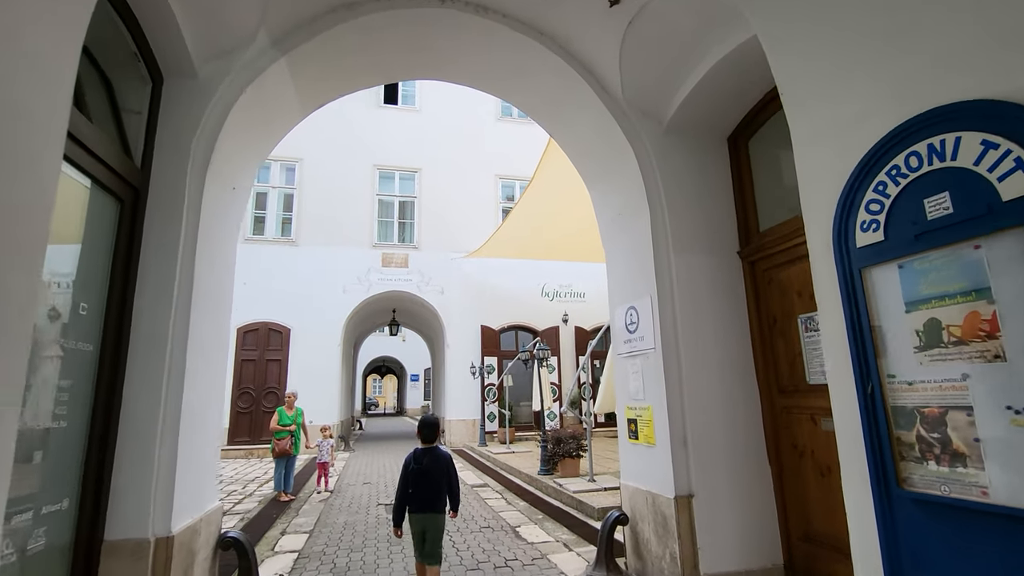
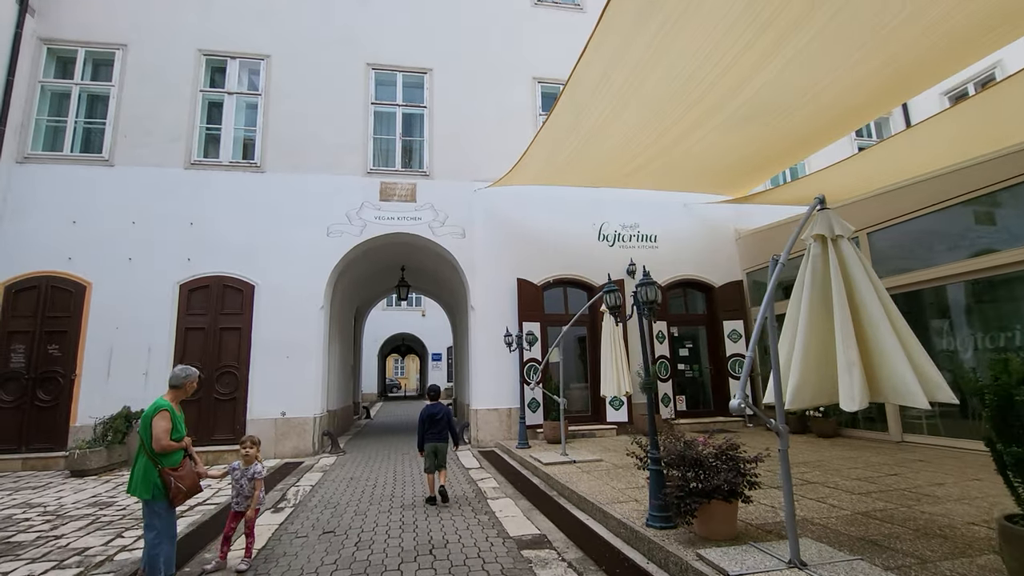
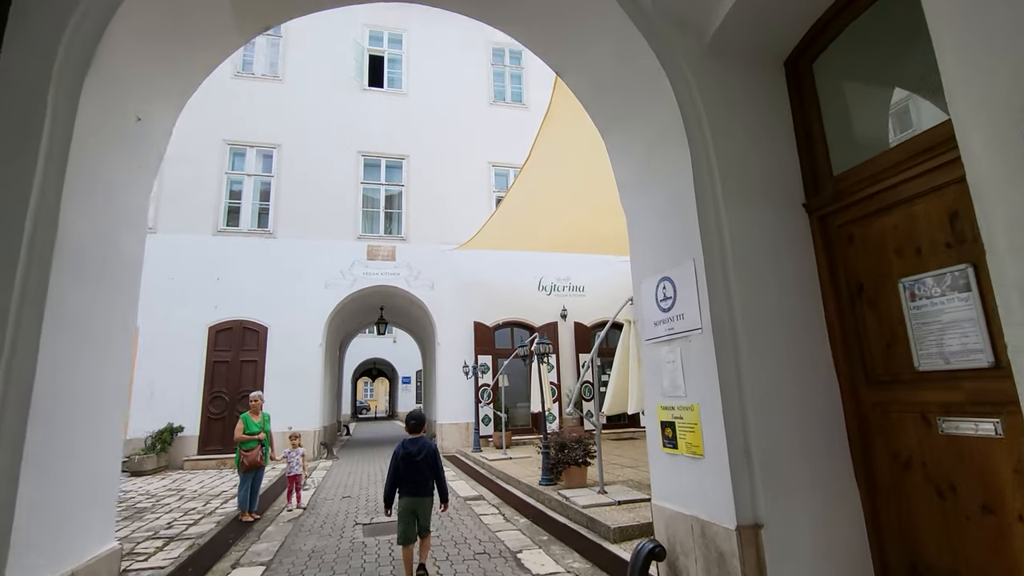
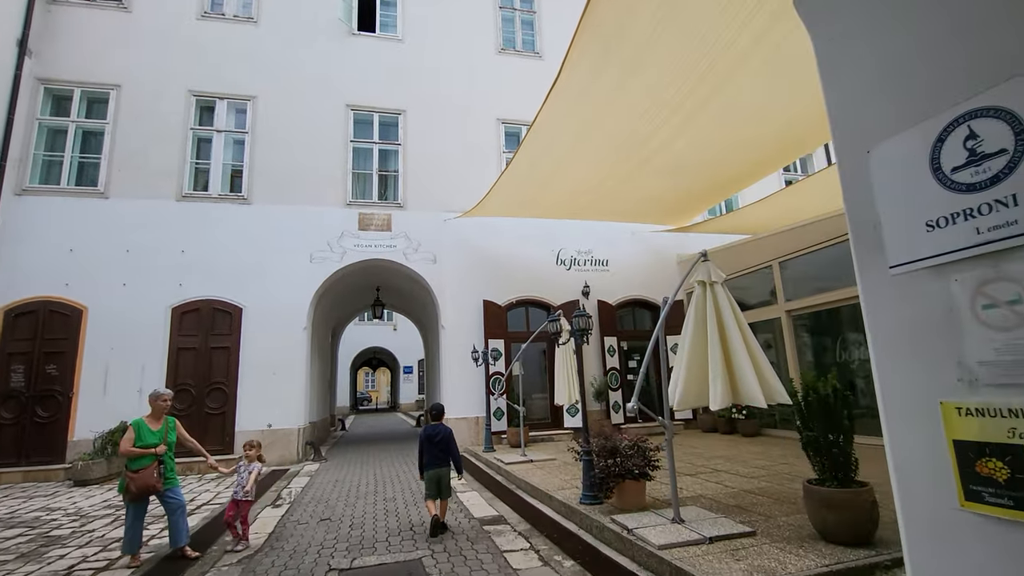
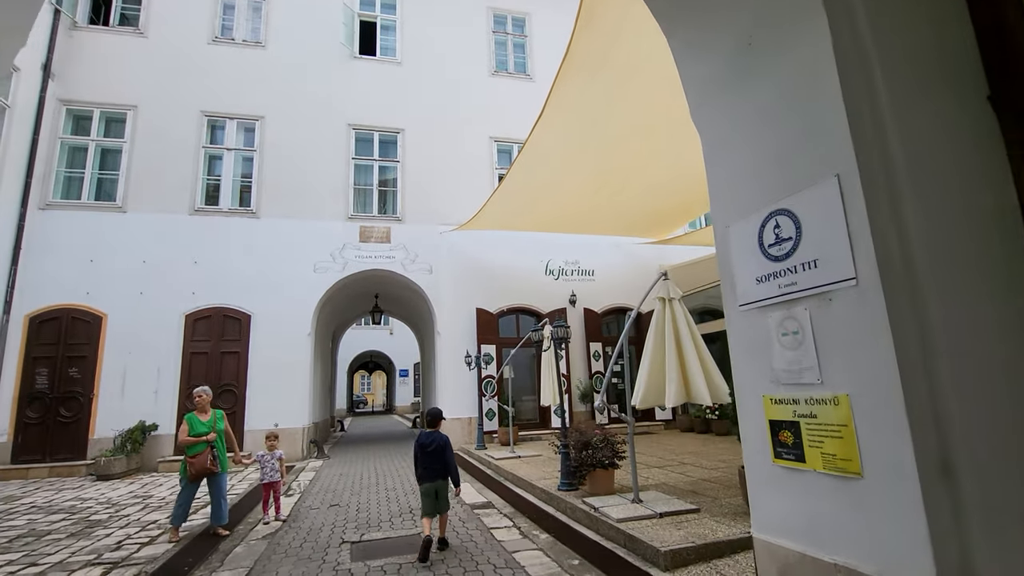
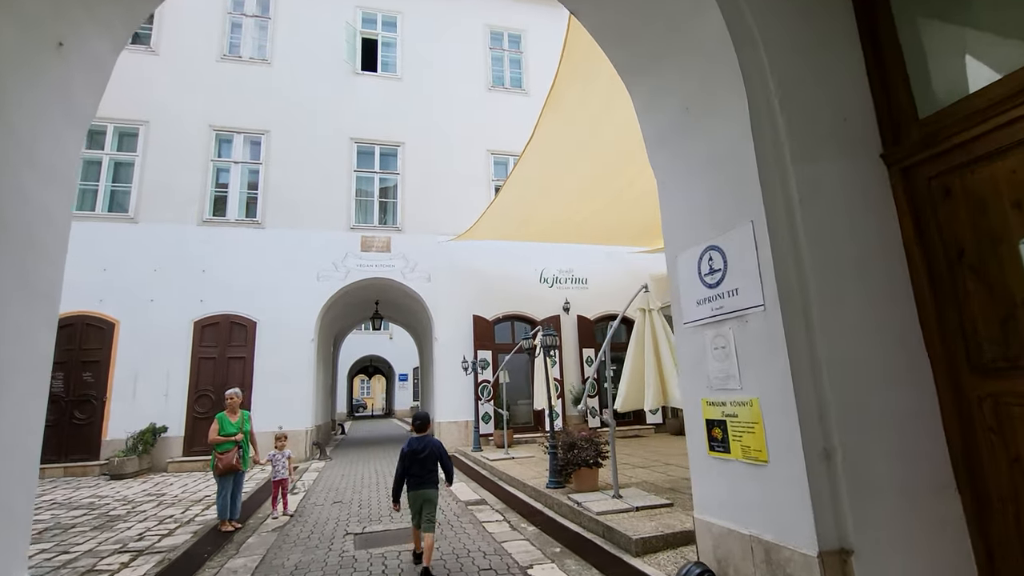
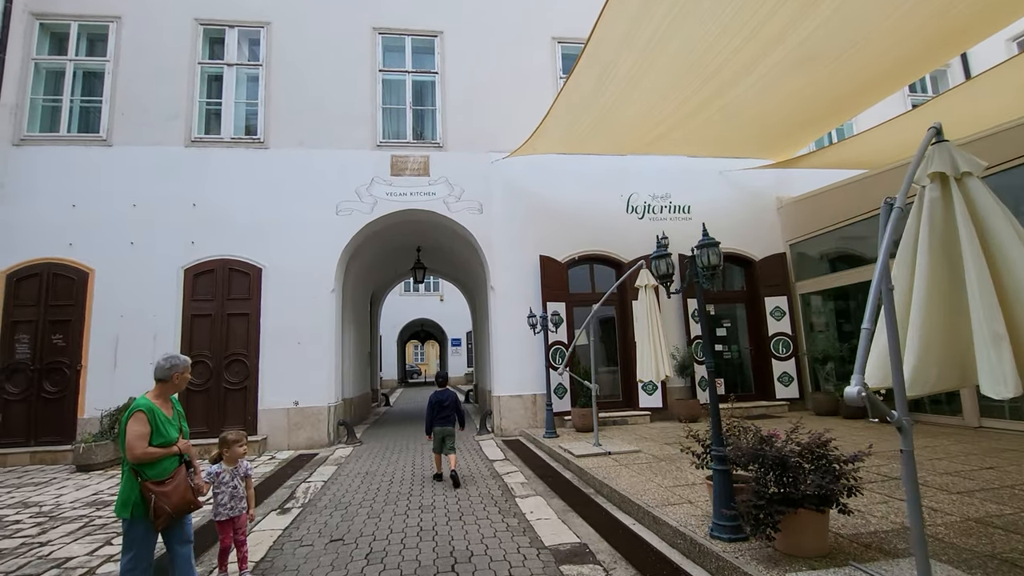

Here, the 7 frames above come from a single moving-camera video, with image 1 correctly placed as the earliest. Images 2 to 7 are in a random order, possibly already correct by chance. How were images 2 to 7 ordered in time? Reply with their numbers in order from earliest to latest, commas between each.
3, 6, 5, 4, 2, 7
